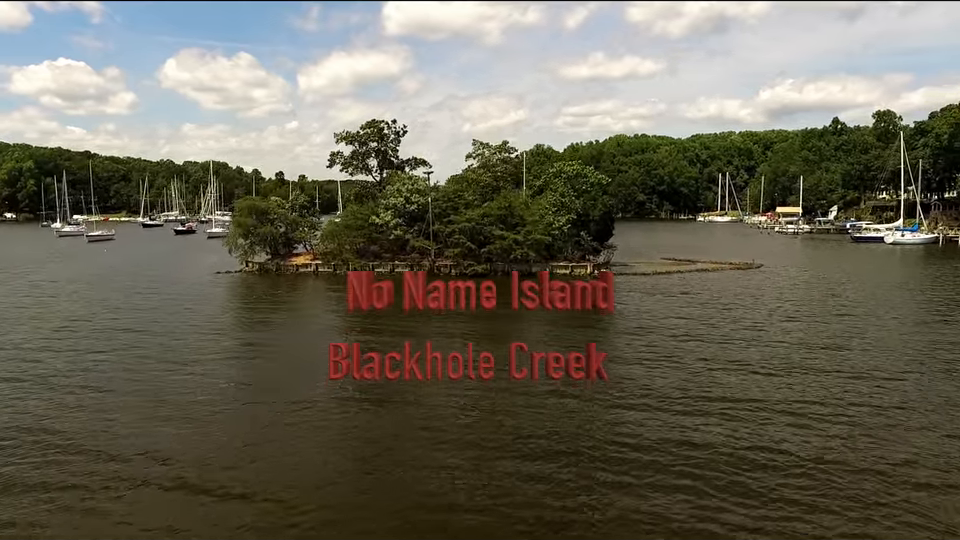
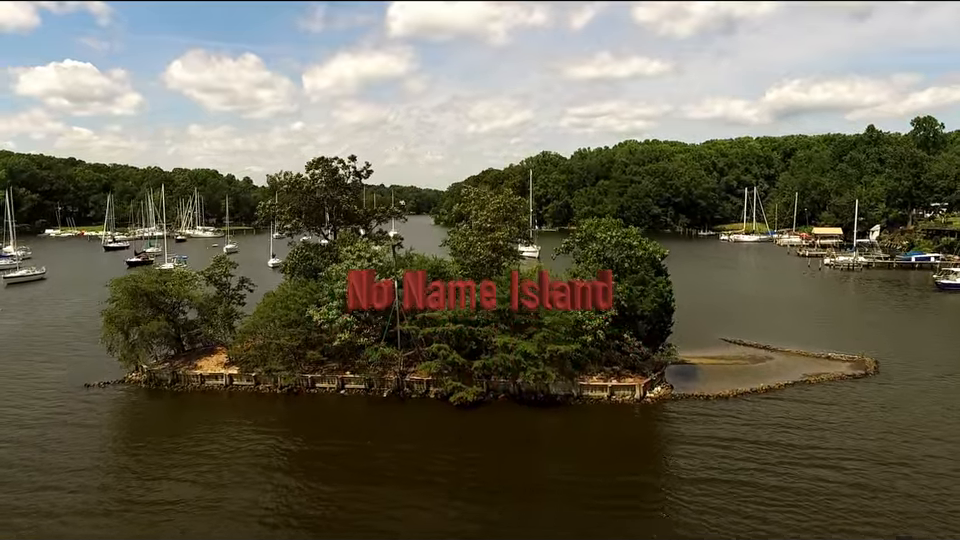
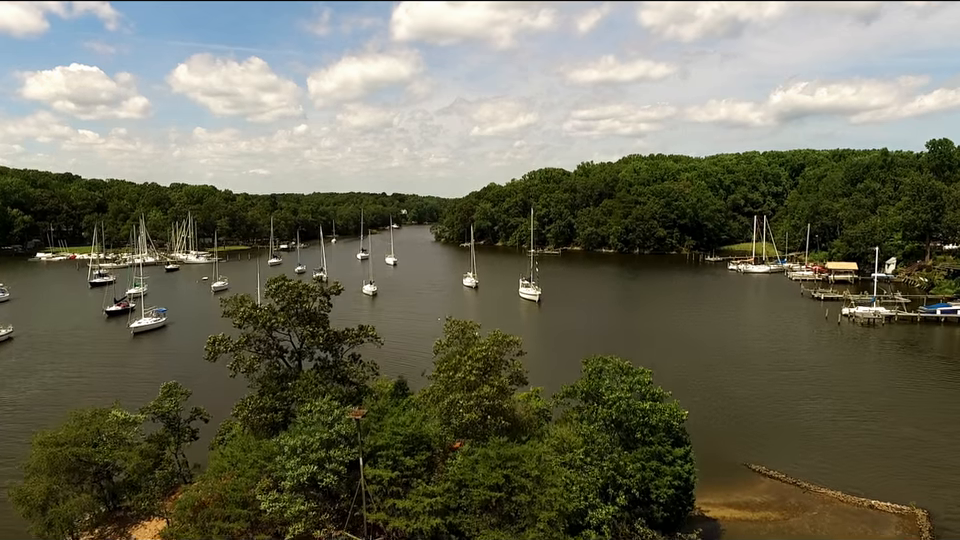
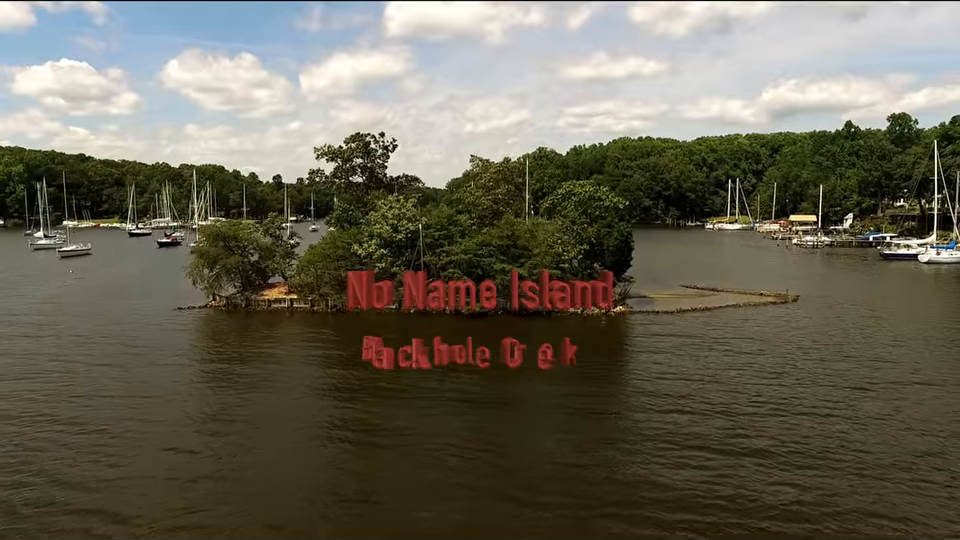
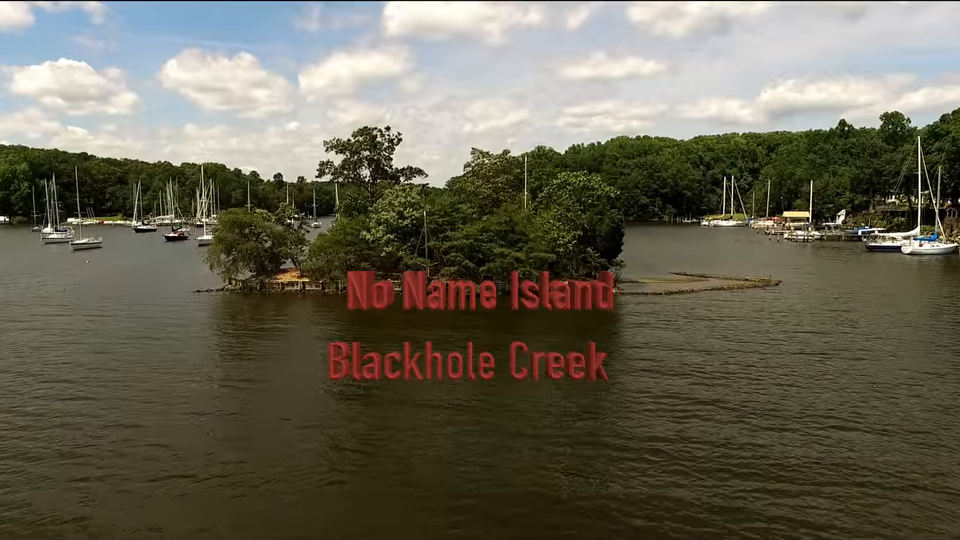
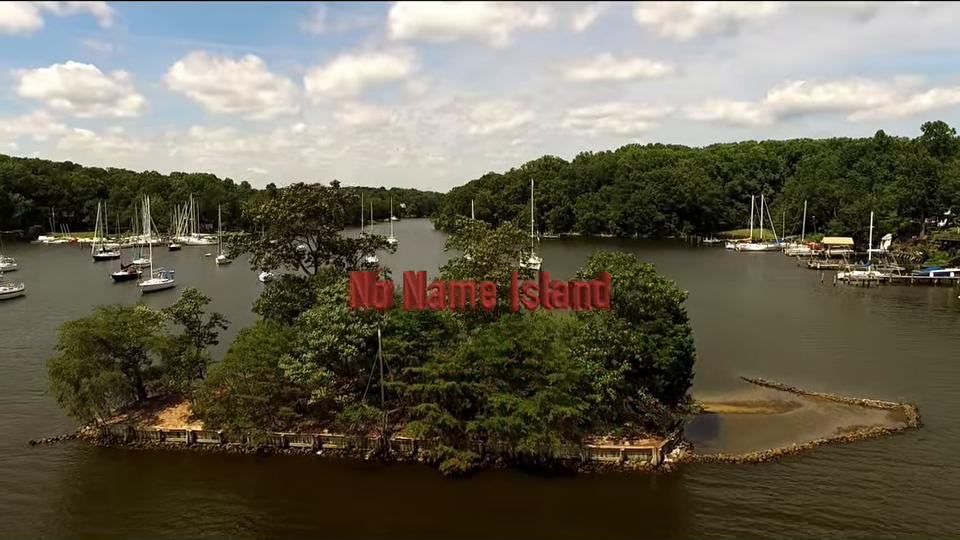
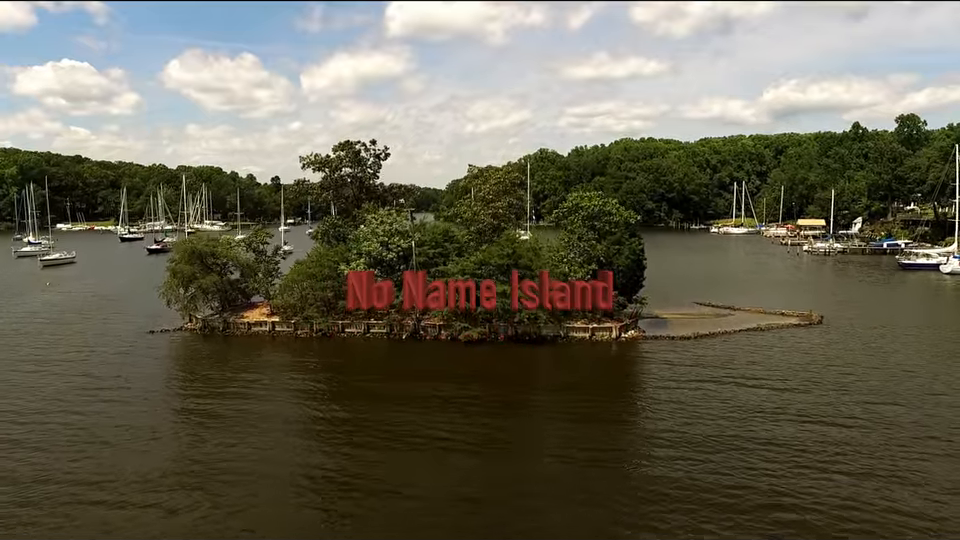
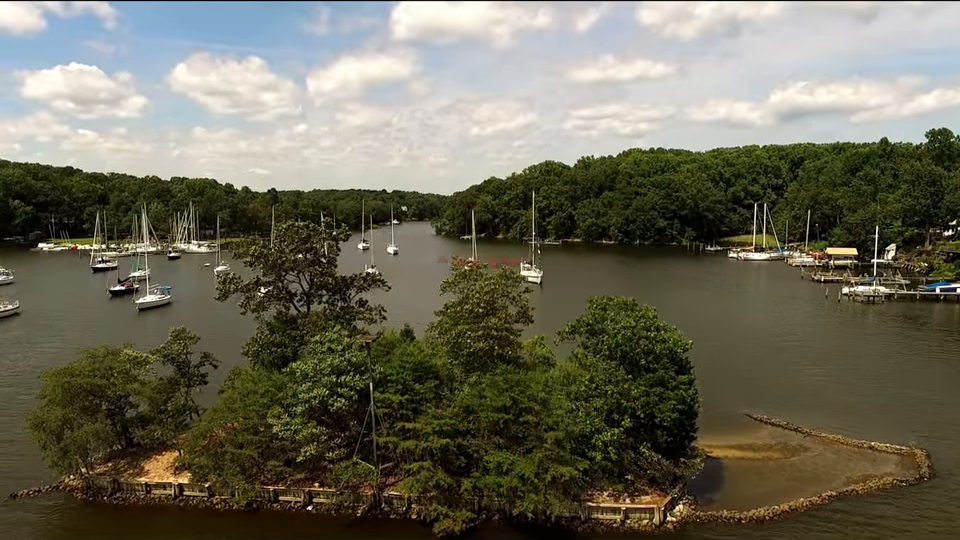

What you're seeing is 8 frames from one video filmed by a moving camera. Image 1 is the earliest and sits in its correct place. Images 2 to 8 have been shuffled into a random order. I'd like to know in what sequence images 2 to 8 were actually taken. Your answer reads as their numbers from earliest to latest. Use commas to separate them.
5, 4, 7, 2, 6, 8, 3
